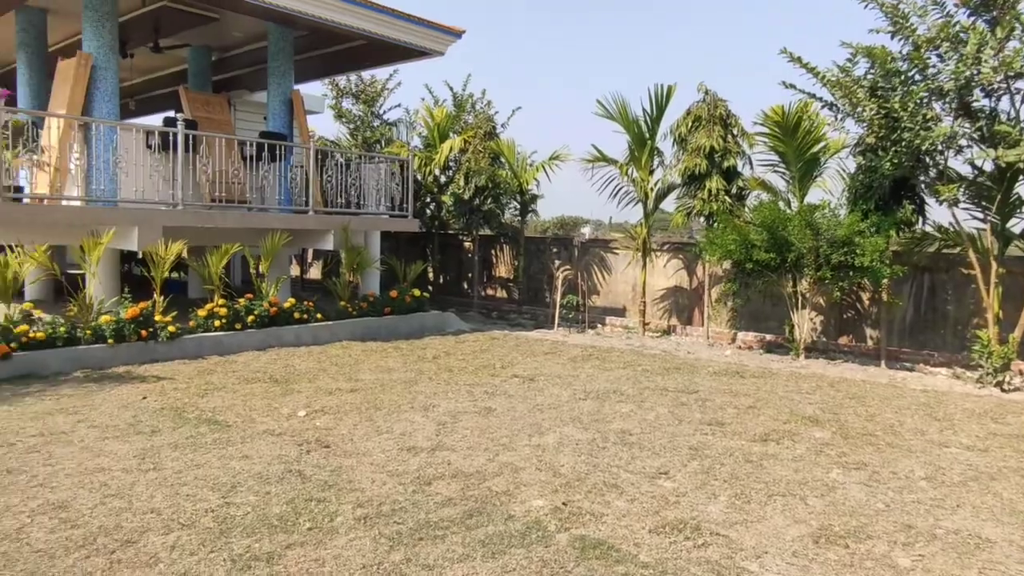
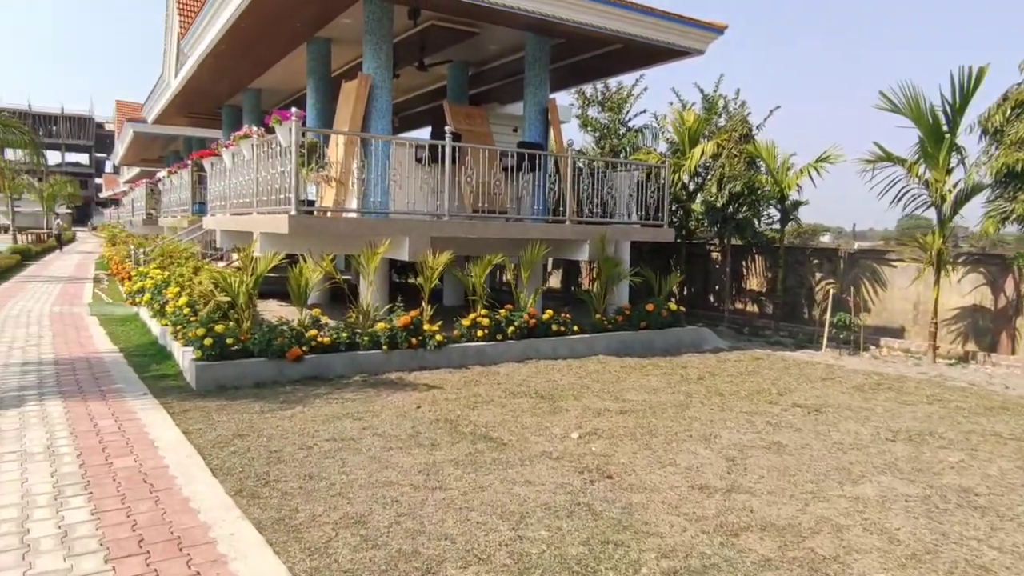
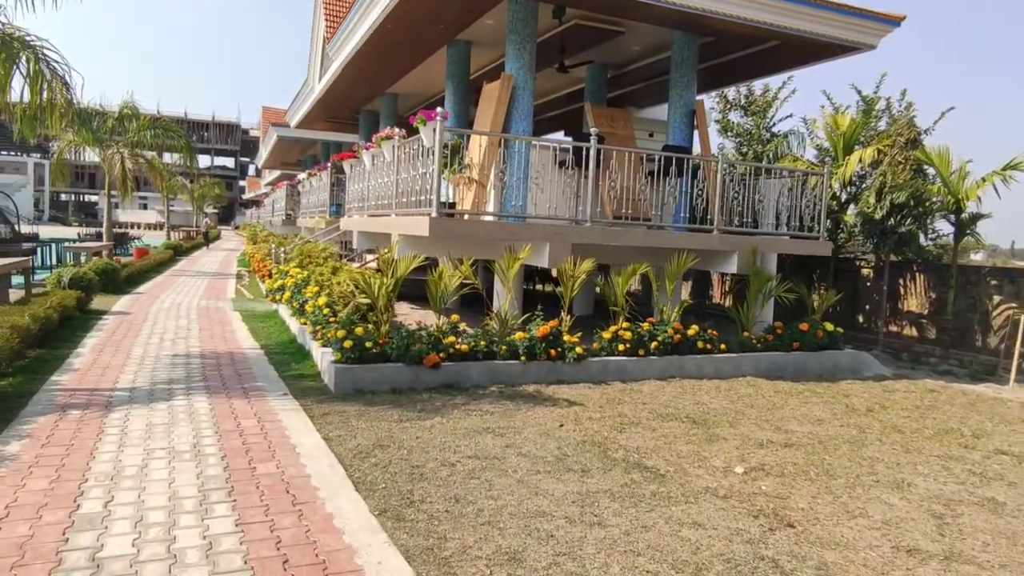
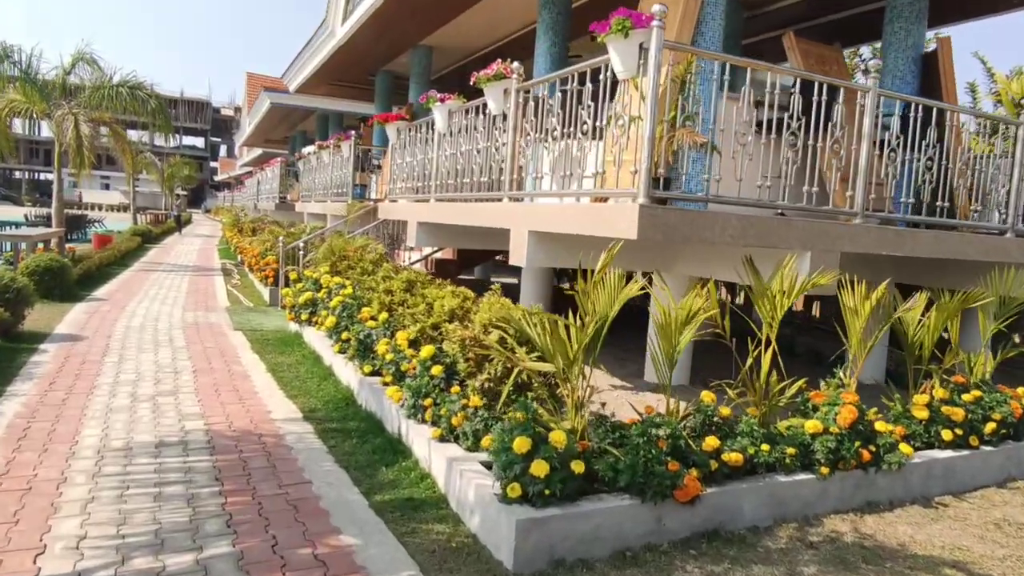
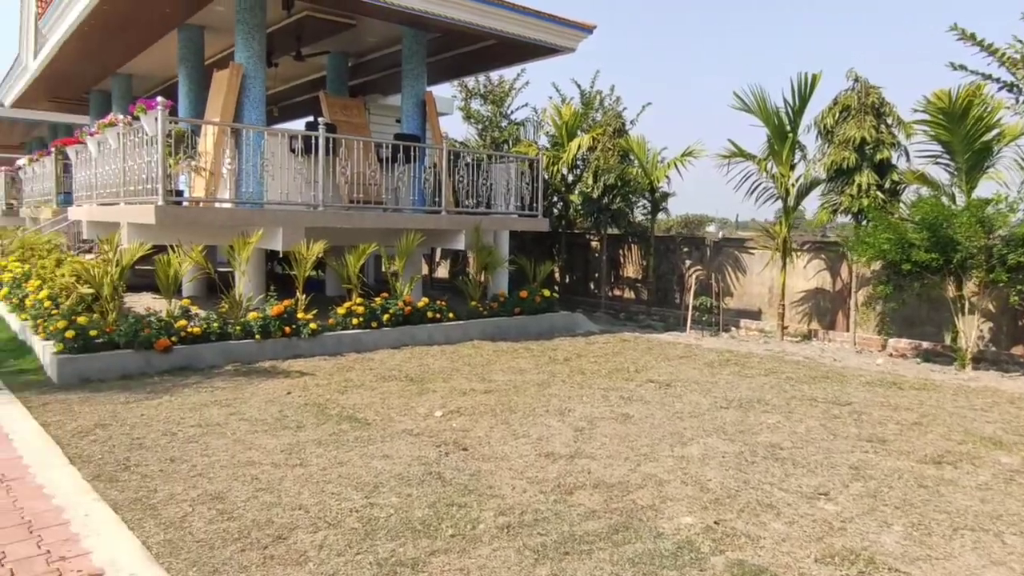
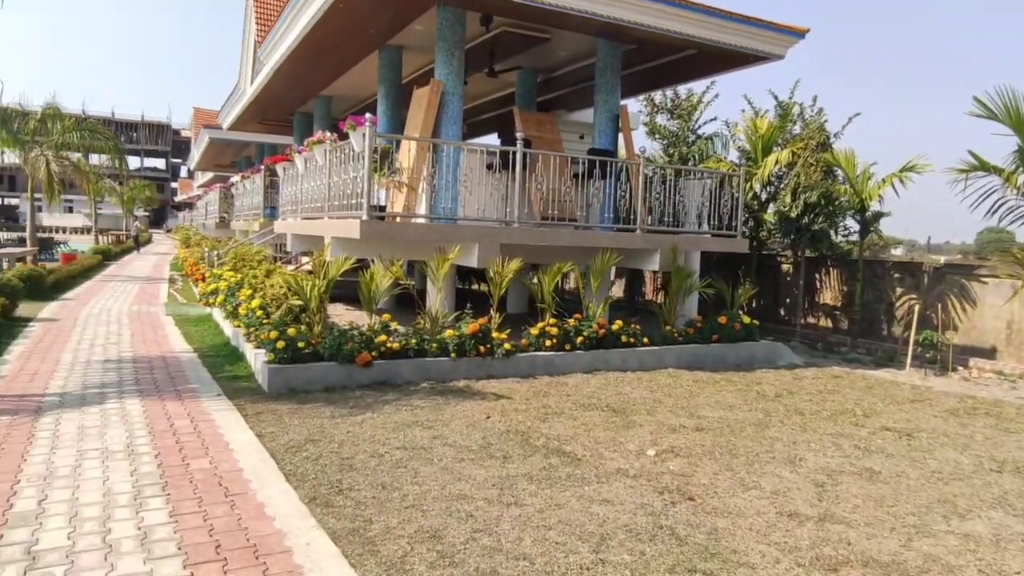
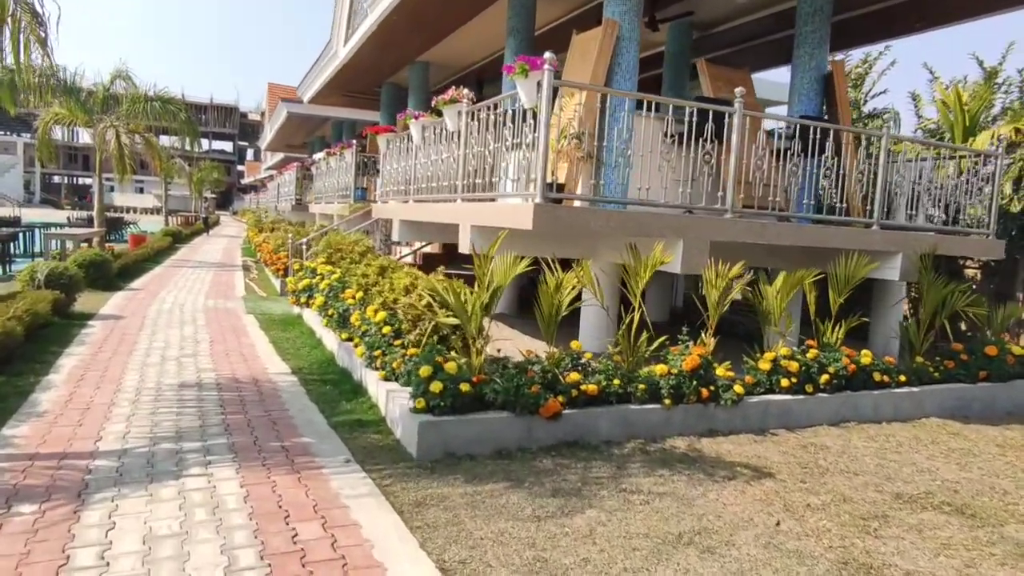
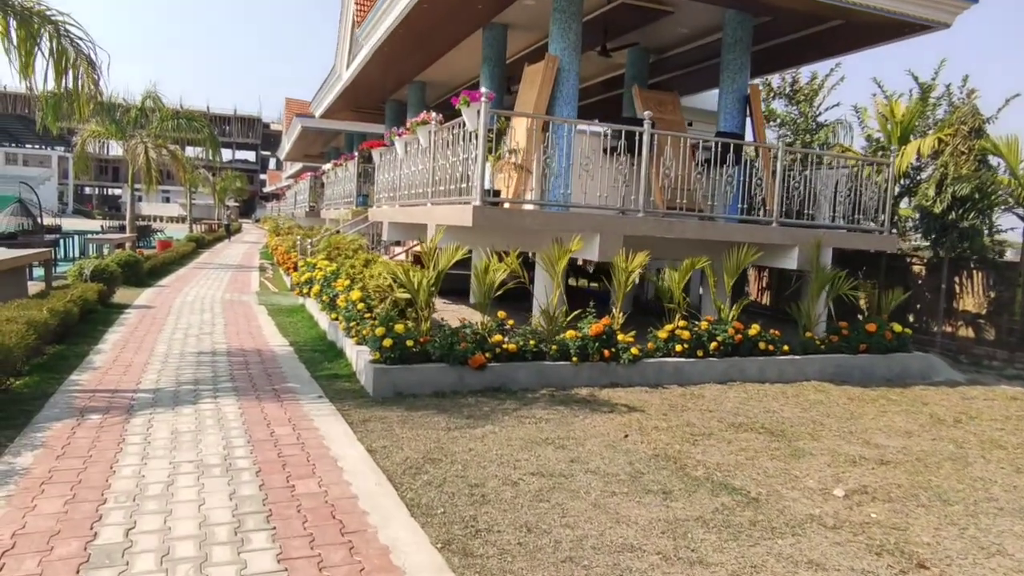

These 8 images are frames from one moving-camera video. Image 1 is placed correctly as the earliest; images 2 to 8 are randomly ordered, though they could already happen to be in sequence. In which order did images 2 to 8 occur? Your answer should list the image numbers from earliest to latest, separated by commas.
5, 2, 6, 3, 8, 7, 4
